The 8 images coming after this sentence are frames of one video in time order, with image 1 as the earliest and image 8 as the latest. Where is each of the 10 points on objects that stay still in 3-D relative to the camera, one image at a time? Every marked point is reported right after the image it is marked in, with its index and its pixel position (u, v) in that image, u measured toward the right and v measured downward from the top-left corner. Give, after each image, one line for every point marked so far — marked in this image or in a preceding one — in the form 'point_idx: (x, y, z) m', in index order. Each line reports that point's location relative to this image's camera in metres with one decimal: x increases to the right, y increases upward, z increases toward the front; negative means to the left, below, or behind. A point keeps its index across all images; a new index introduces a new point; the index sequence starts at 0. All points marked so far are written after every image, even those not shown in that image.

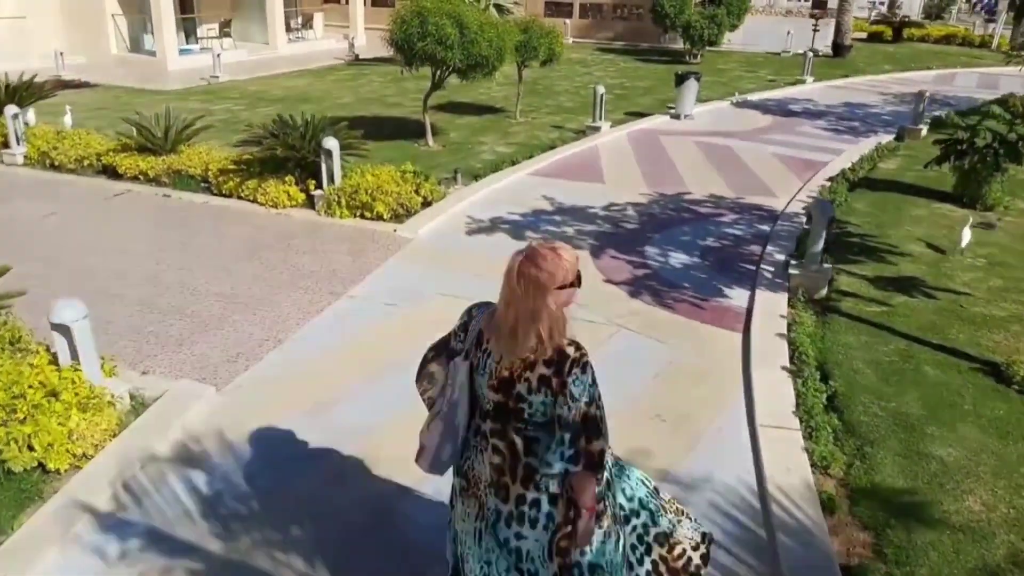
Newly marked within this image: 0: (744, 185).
0: (+5.0, +2.2, +10.6) m
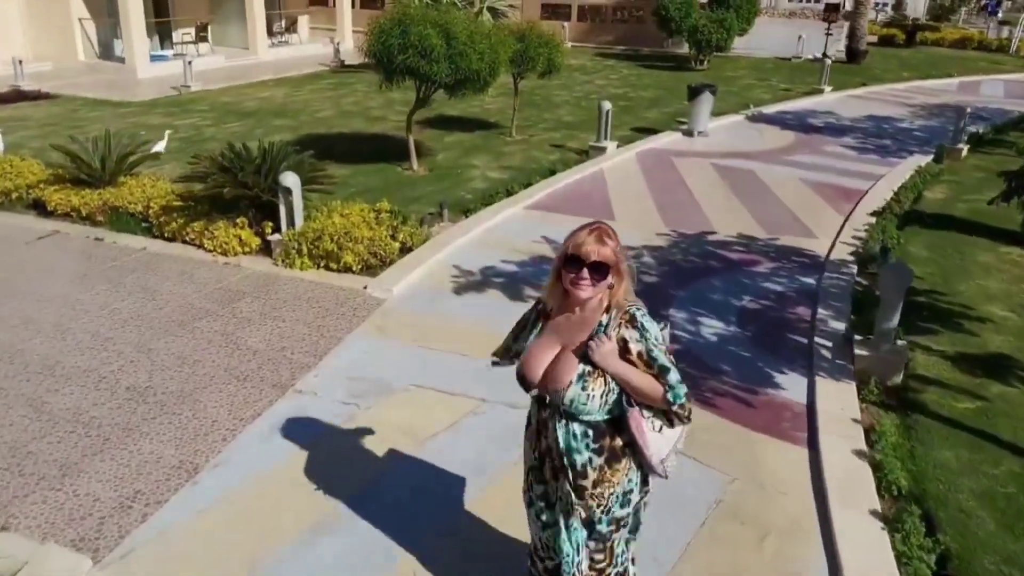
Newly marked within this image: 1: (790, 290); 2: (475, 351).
0: (+5.0, +1.2, +9.1) m
1: (+4.1, 0.0, +7.1) m
2: (-0.5, -0.8, +6.0) m
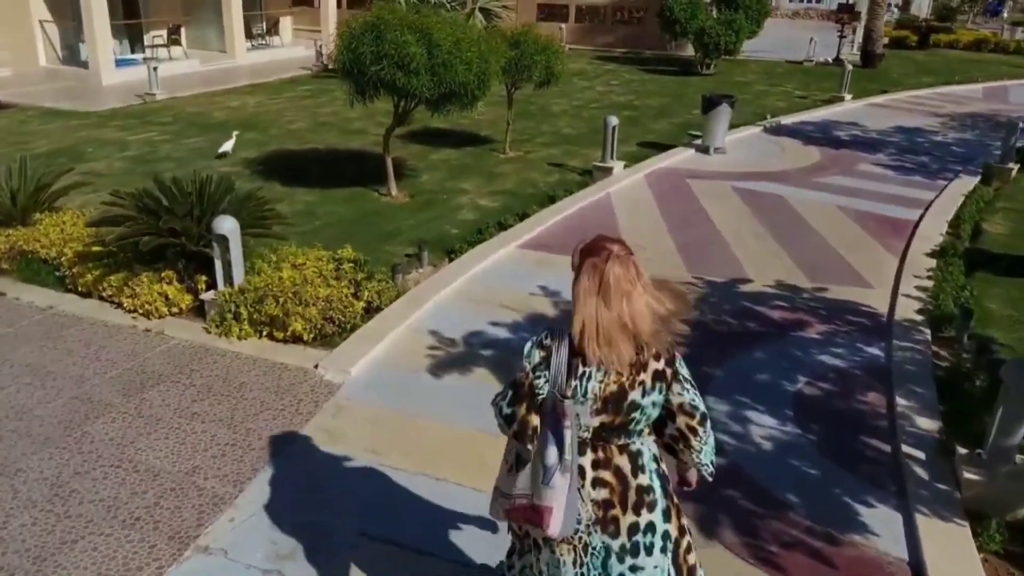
0: (+4.8, +0.4, +7.7) m
1: (+4.0, -0.9, +5.7) m
2: (-0.6, -1.7, +4.5) m
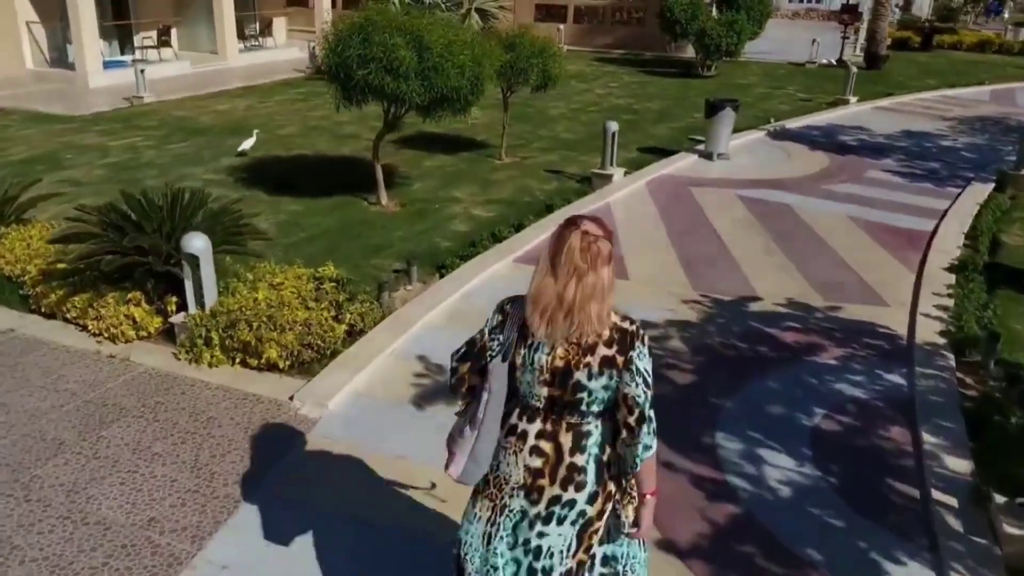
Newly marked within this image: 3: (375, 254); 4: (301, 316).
0: (+4.8, +0.1, +7.2) m
1: (+3.9, -1.2, +5.3) m
2: (-0.6, -1.9, +4.1) m
3: (-2.2, +0.6, +7.8) m
4: (-2.4, -0.3, +5.6) m
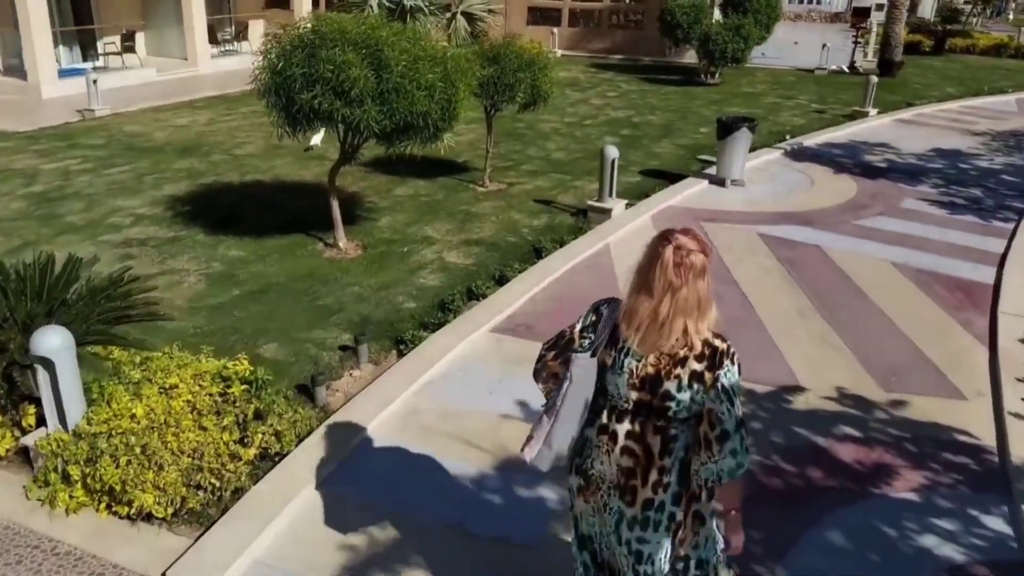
0: (+4.5, -0.8, +5.8) m
1: (+3.6, -2.1, +3.8) m
2: (-0.9, -2.9, +2.6) m
3: (-2.5, -0.4, +6.3) m
4: (-2.7, -1.3, +4.1) m
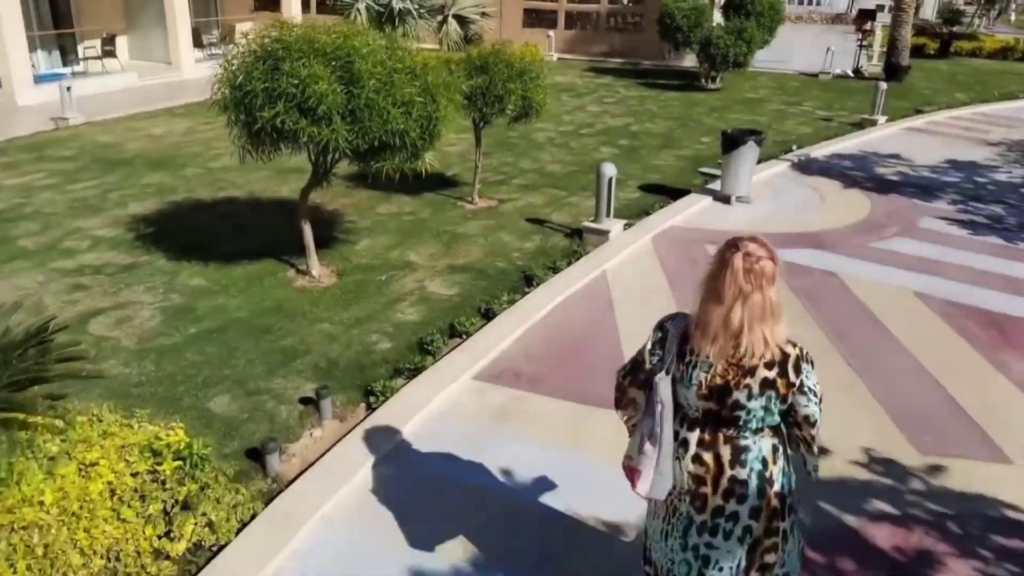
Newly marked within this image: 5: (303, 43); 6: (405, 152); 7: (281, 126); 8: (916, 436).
0: (+4.3, -1.3, +5.1) m
1: (+3.5, -2.6, +3.2) m
2: (-1.1, -3.4, +1.9) m
3: (-2.7, -0.9, +5.6) m
4: (-2.9, -1.8, +3.4) m
5: (-2.6, +3.1, +6.2) m
6: (-1.5, +1.9, +6.6) m
7: (-2.8, +2.0, +6.0) m
8: (+4.1, -1.5, +4.8) m
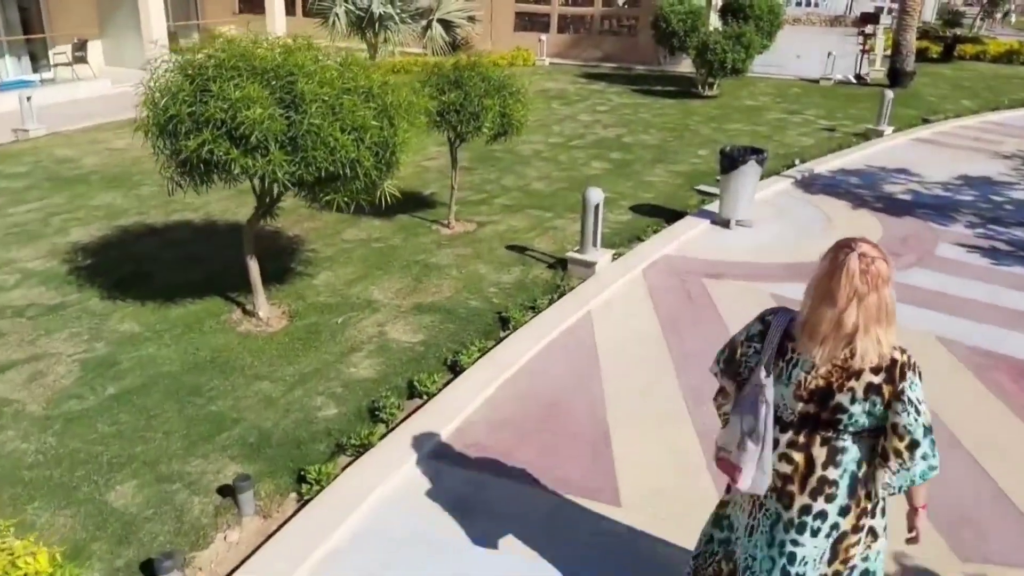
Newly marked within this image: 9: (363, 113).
0: (+3.9, -1.9, +4.3) m
1: (+3.1, -3.2, +2.4) m
2: (-1.4, -4.0, +1.1) m
3: (-3.0, -1.5, +4.8) m
4: (-3.2, -2.4, +2.6) m
5: (-3.0, +2.5, +5.4) m
6: (-1.8, +1.3, +5.8) m
7: (-3.2, +1.4, +5.2) m
8: (+3.7, -2.1, +4.0) m
9: (-1.7, +2.0, +5.6) m
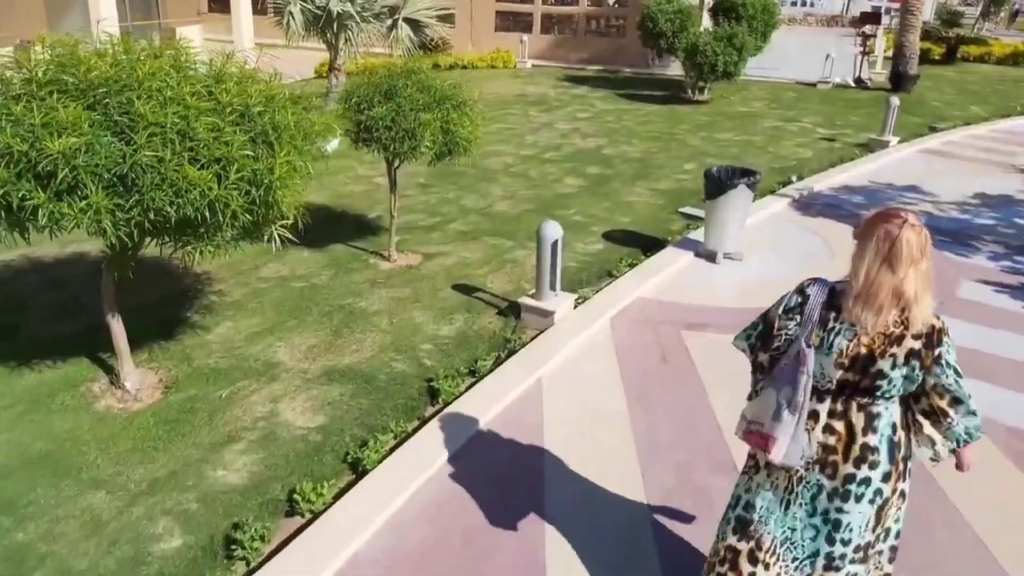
0: (+3.2, -2.6, +3.1) m
1: (+2.4, -3.8, +1.1) m
2: (-2.1, -4.7, -0.2) m
3: (-3.7, -2.2, +3.5) m
4: (-3.9, -3.1, +1.3) m
5: (-3.8, +1.8, +4.1) m
6: (-2.6, +0.6, +4.5) m
7: (-4.0, +0.7, +3.9) m
8: (+3.0, -2.7, +2.8) m
9: (-2.4, +1.3, +4.3) m
